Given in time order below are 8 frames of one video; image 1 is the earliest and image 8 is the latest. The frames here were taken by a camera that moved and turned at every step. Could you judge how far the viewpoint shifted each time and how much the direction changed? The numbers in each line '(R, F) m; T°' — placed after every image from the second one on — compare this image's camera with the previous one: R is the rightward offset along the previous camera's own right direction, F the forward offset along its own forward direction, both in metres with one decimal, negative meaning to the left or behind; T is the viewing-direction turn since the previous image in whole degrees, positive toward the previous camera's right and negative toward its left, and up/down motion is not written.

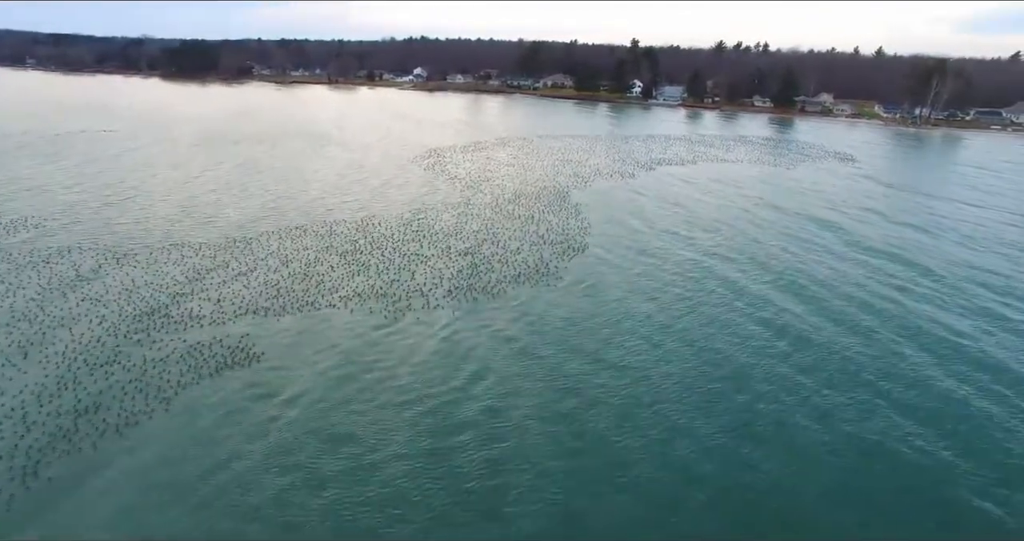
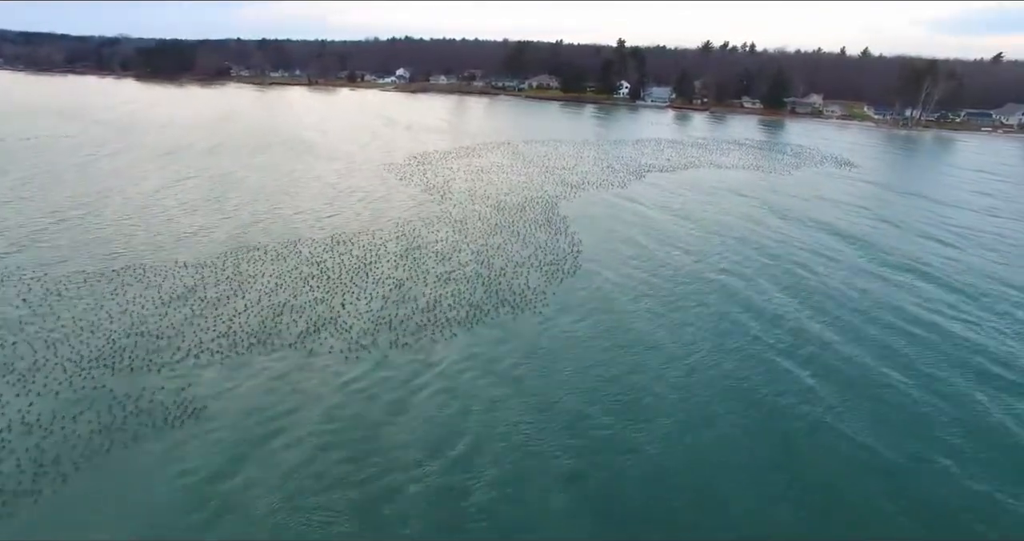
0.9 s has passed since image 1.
(+0.1, +2.3) m; +1°
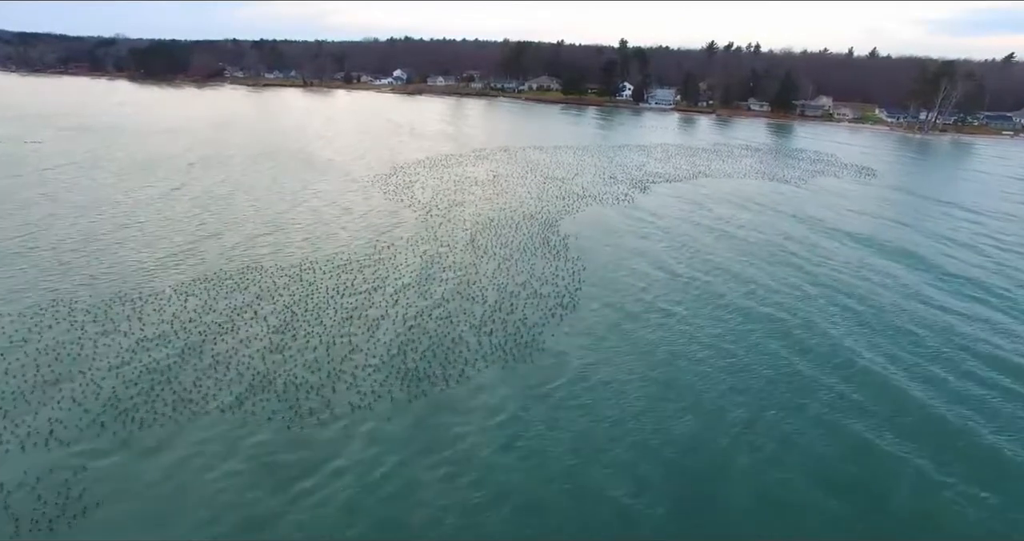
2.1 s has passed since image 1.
(+0.3, +3.2) m; 0°
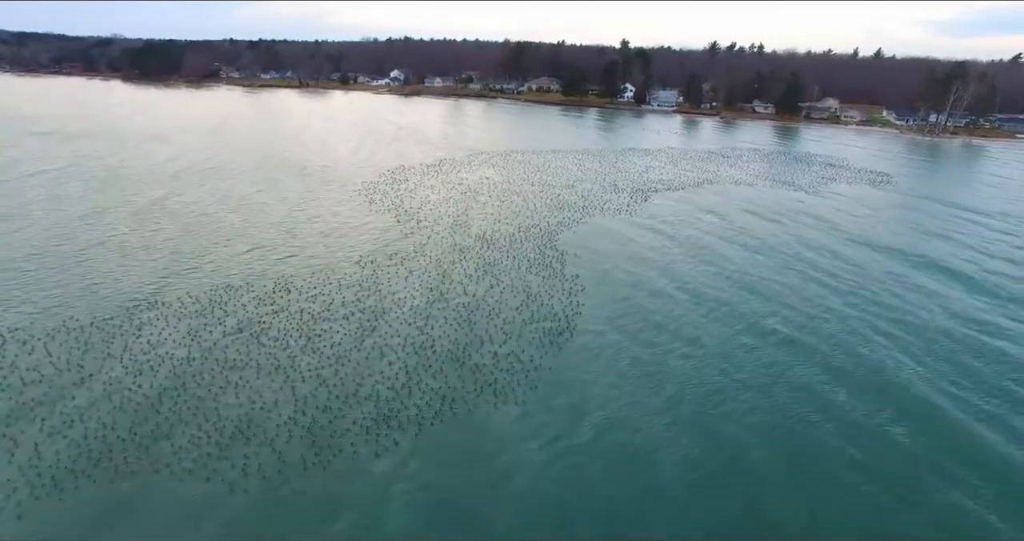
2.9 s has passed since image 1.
(+0.2, +2.1) m; 0°
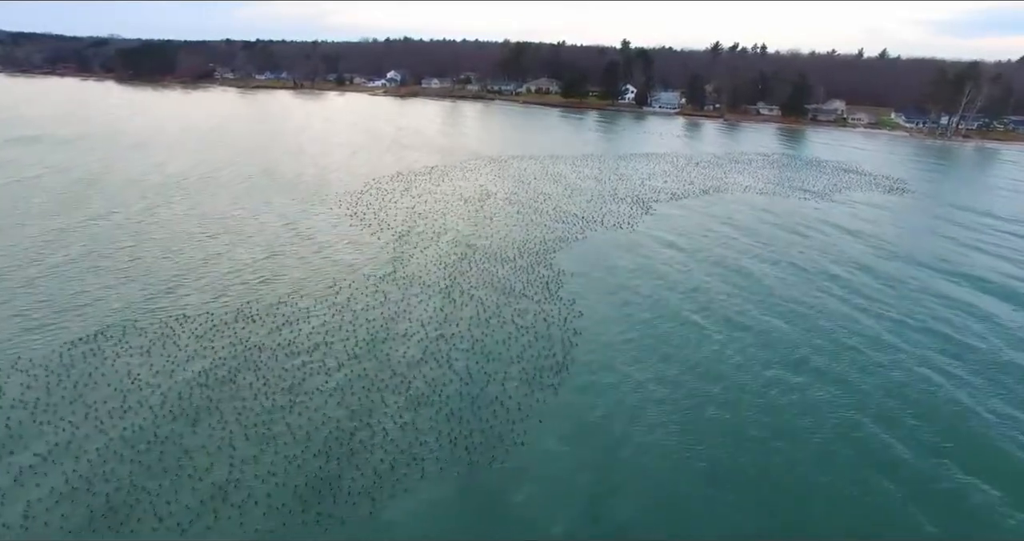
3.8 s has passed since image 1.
(+0.4, +2.2) m; 0°
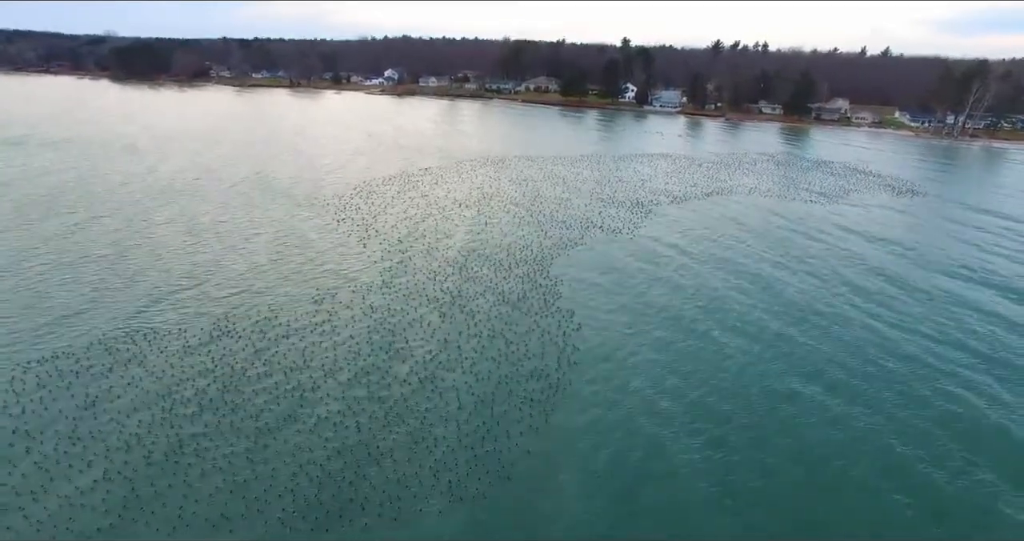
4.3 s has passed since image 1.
(+0.2, +1.3) m; 0°
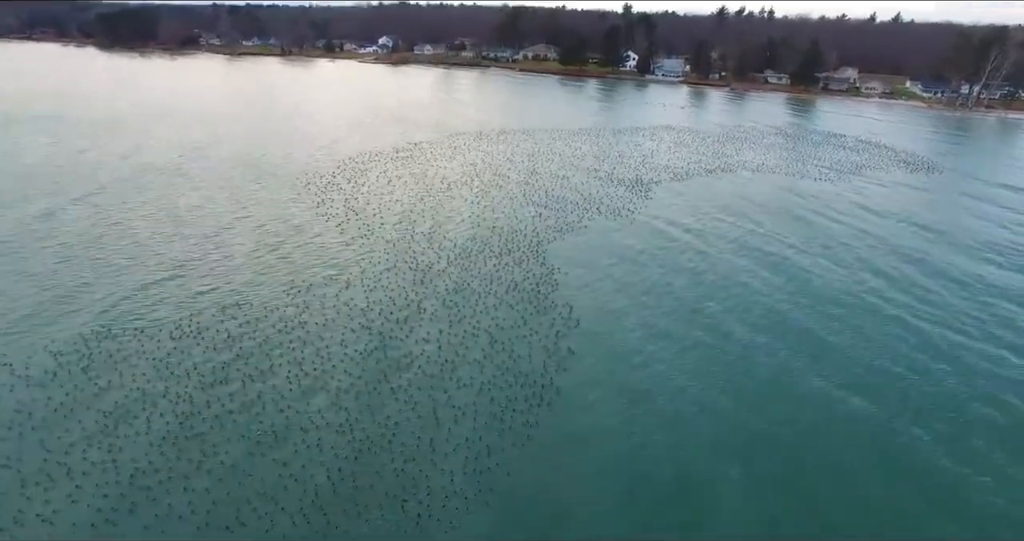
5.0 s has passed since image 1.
(+0.3, +1.8) m; 0°
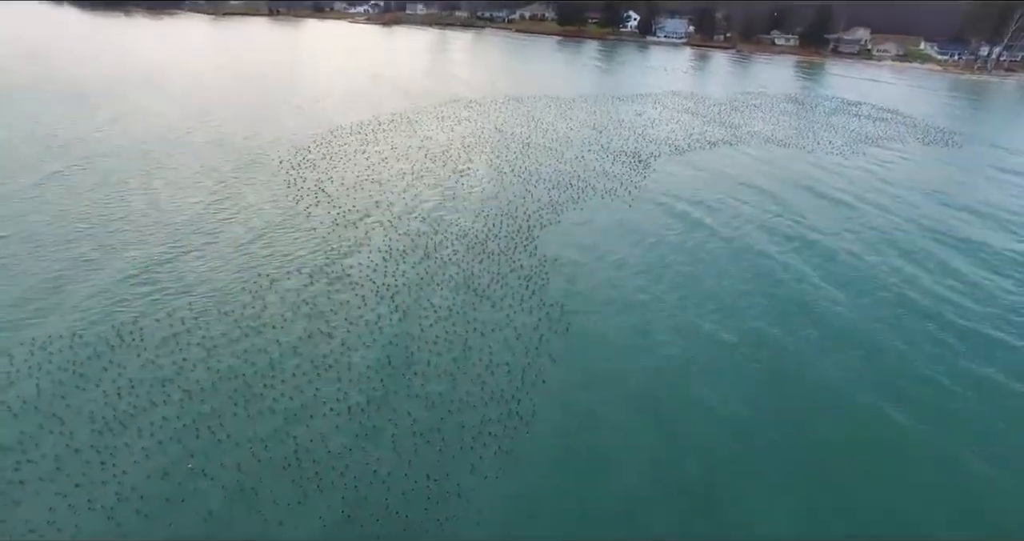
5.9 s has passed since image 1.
(+0.4, +2.1) m; 0°
